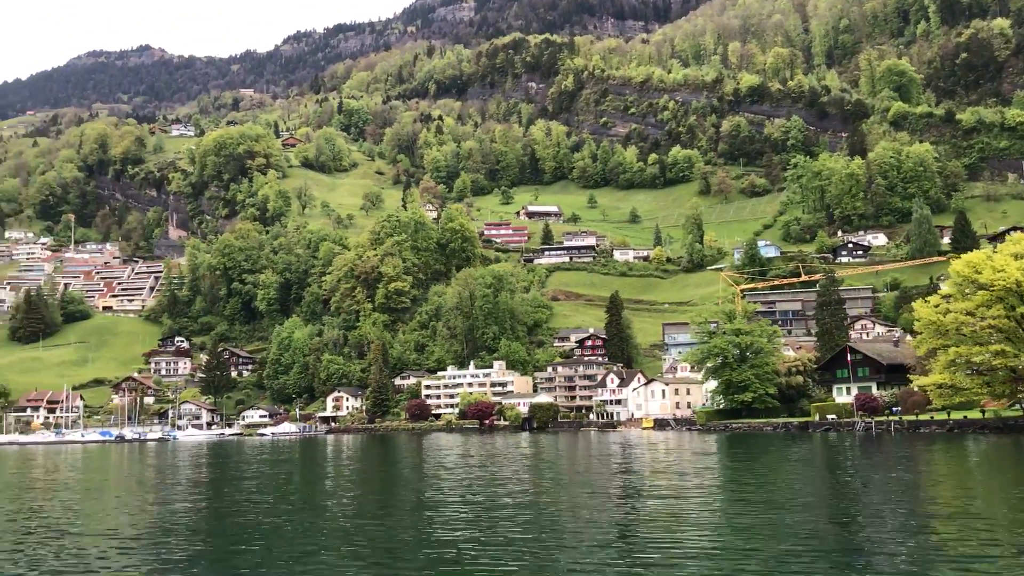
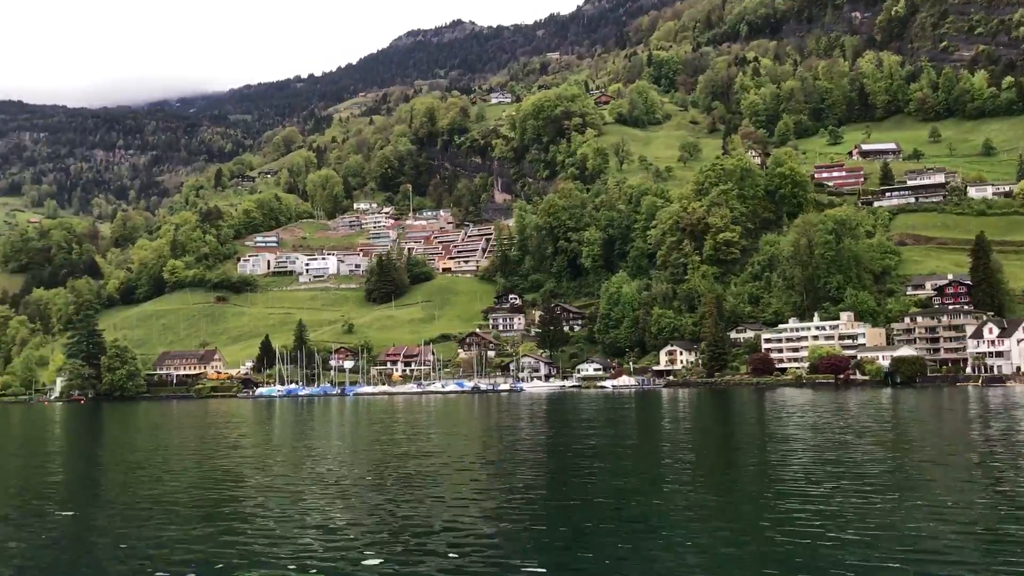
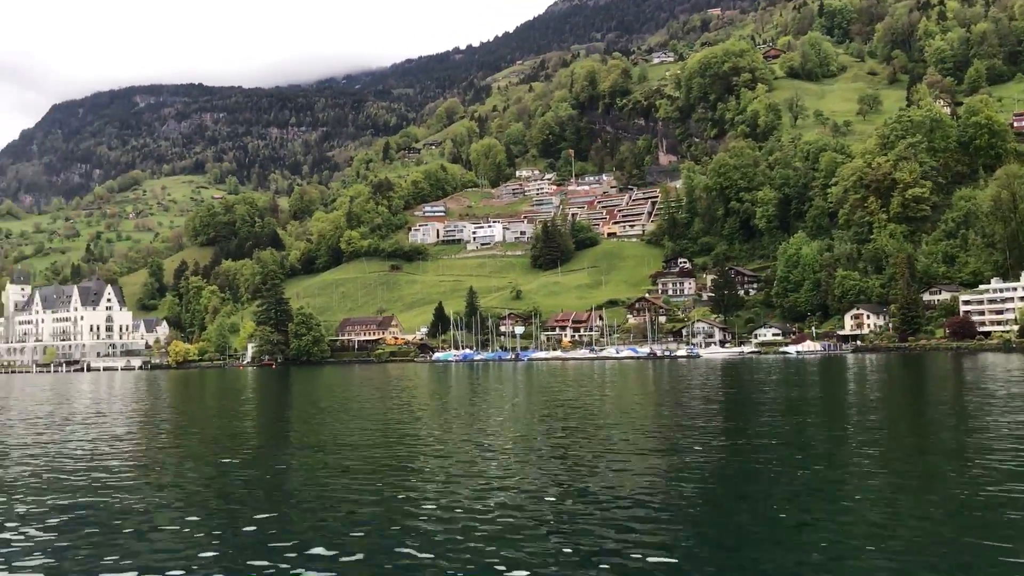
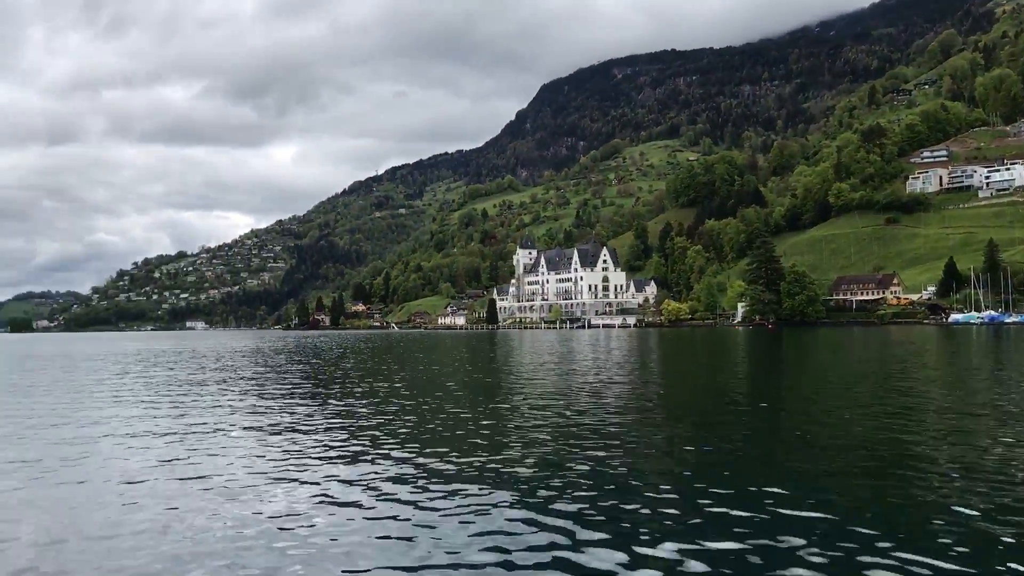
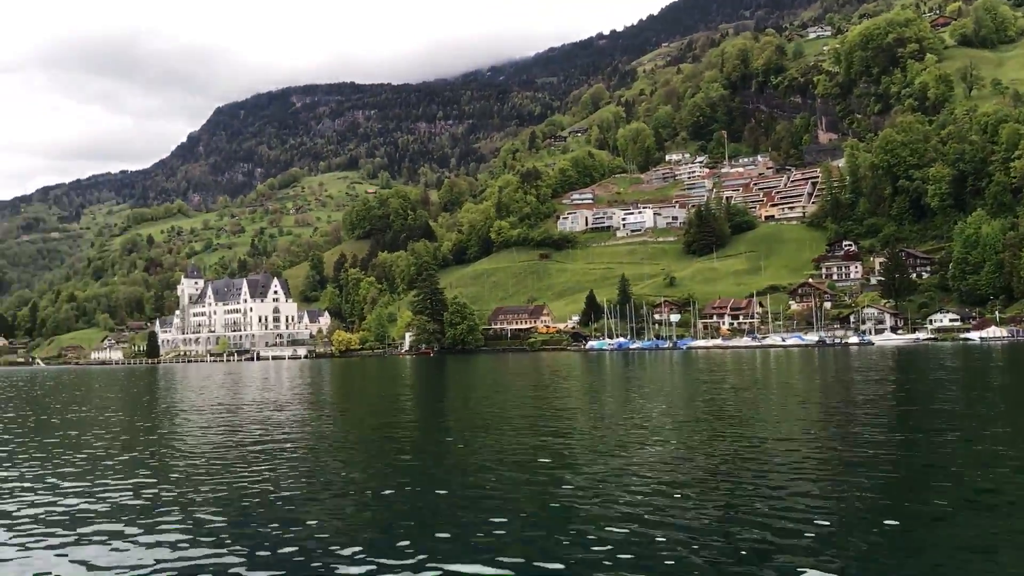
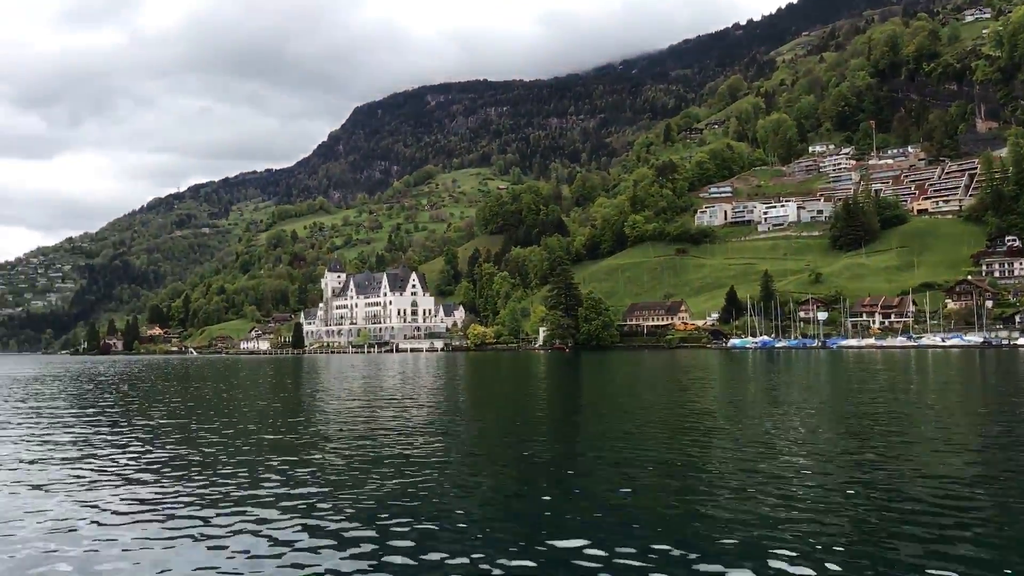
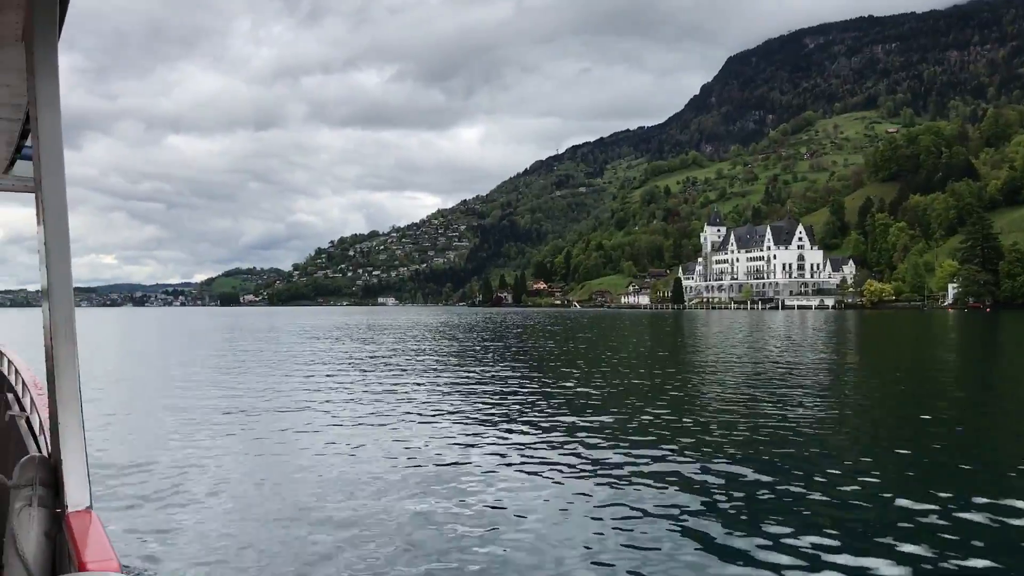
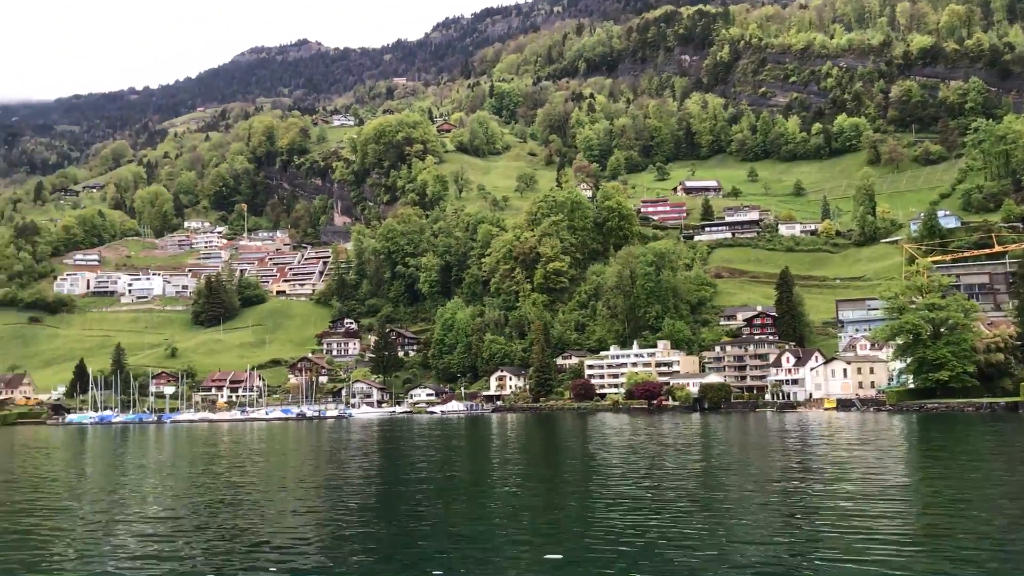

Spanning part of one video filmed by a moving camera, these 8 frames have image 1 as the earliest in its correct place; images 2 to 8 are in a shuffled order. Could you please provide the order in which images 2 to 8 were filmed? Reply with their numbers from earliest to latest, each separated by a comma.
8, 2, 3, 5, 6, 4, 7
